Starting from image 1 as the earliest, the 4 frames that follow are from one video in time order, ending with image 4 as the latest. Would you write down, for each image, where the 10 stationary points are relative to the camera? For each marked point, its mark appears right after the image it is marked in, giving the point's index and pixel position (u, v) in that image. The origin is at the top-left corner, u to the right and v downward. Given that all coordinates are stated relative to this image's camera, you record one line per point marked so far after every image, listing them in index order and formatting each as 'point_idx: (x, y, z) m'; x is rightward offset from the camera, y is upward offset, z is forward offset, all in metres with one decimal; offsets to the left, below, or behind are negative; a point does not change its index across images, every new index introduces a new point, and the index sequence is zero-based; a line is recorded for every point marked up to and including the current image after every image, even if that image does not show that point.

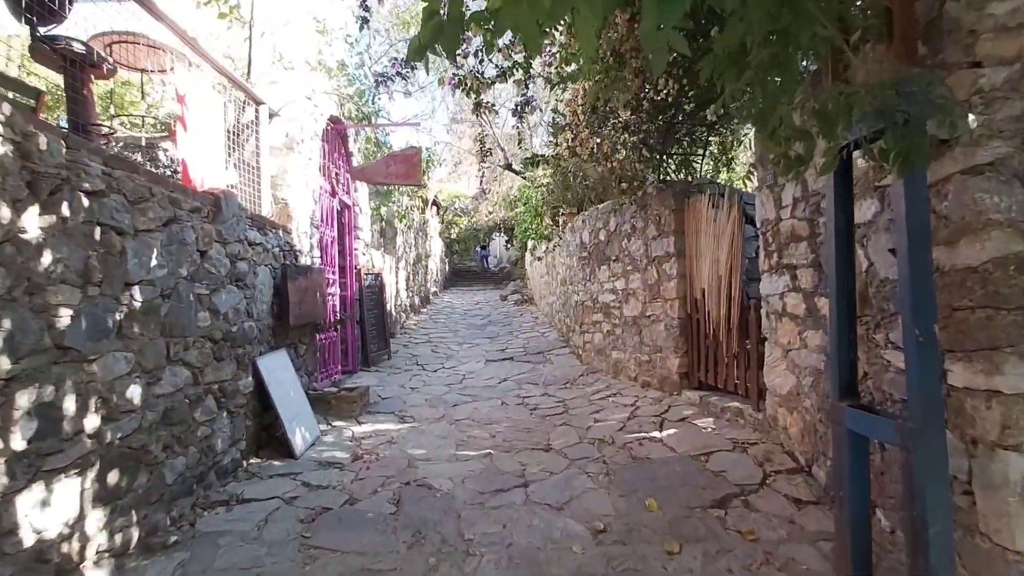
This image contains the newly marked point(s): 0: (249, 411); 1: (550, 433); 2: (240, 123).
0: (-1.7, -0.8, +3.3) m
1: (+0.3, -1.1, +4.0) m
2: (-2.1, +1.3, +3.9) m
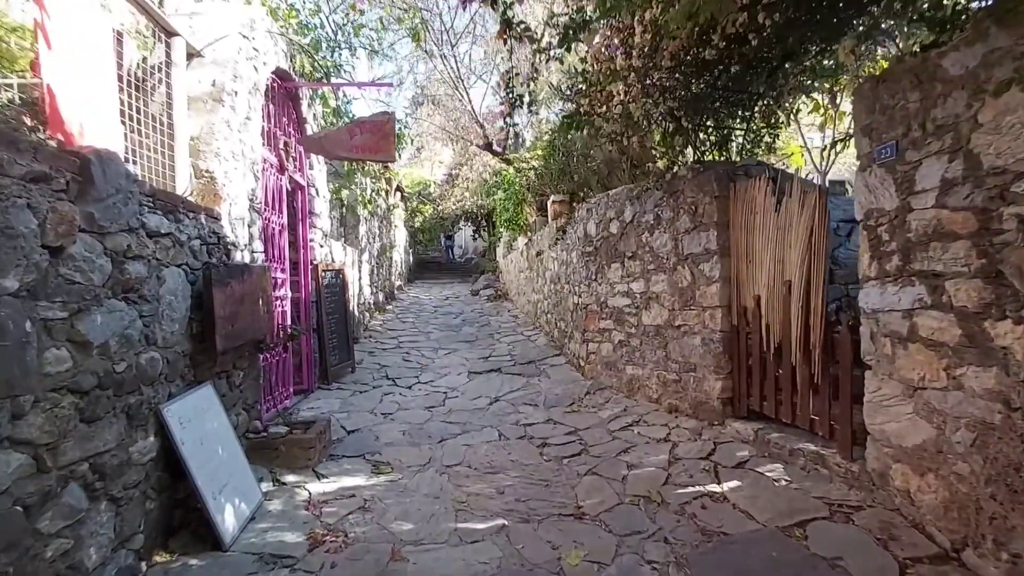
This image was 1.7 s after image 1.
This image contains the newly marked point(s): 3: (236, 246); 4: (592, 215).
0: (-1.6, -0.9, +2.2) m
1: (+0.4, -1.2, +3.0) m
2: (-2.0, +1.2, +2.7) m
3: (-1.8, +0.3, +3.2) m
4: (+0.8, +0.7, +5.1) m
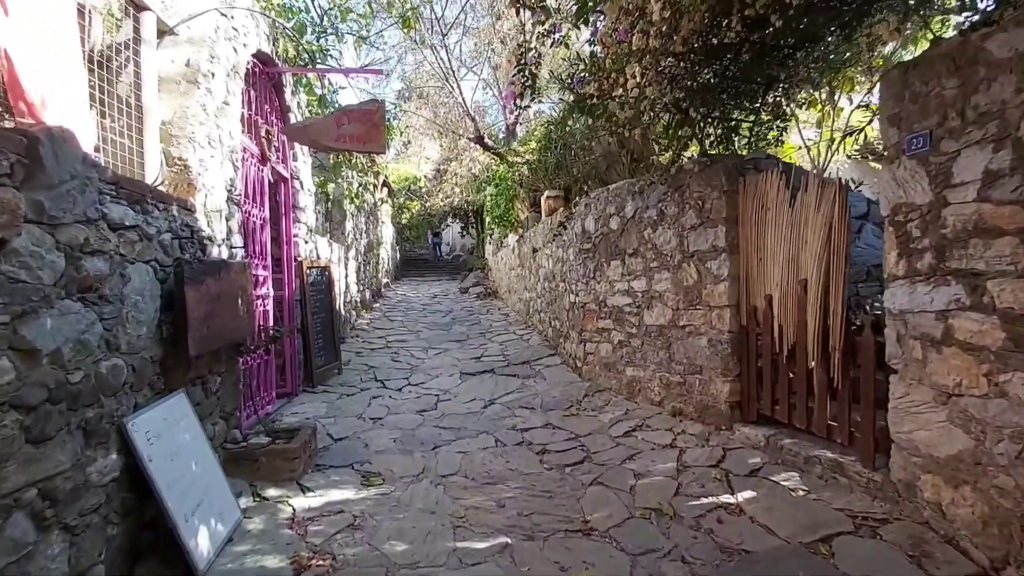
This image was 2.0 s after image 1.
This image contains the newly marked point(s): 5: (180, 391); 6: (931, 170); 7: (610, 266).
0: (-1.6, -0.9, +2.0) m
1: (+0.4, -1.2, +2.8) m
2: (-1.9, +1.2, +2.4) m
3: (-1.8, +0.3, +2.9) m
4: (+0.8, +0.8, +4.9) m
5: (-1.7, -0.5, +2.5) m
6: (+1.9, +0.5, +2.2) m
7: (+0.9, +0.2, +4.6) m
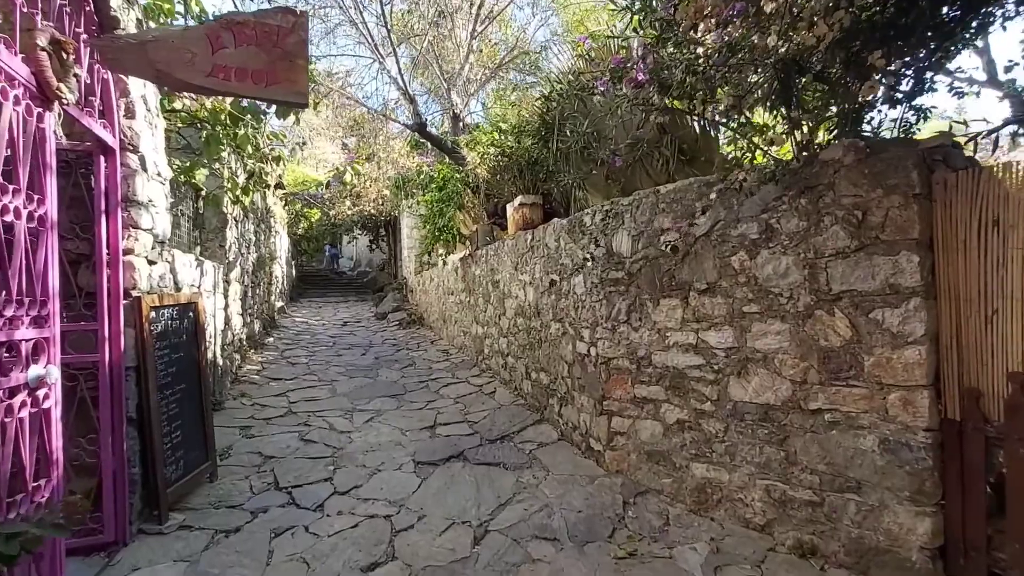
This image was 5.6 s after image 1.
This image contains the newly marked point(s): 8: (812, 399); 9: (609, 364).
0: (-1.0, -1.1, -0.1) m
1: (+0.8, -1.5, +1.2) m
2: (-1.4, +1.0, +0.4) m
3: (-1.4, 0.0, +0.9) m
4: (+0.7, +0.4, +3.4) m
5: (-1.2, -0.8, +0.5) m
6: (+2.3, +0.3, +0.9) m
7: (+0.9, -0.1, +3.1) m
8: (+1.5, -0.5, +2.4) m
9: (+0.7, -0.5, +3.4) m
